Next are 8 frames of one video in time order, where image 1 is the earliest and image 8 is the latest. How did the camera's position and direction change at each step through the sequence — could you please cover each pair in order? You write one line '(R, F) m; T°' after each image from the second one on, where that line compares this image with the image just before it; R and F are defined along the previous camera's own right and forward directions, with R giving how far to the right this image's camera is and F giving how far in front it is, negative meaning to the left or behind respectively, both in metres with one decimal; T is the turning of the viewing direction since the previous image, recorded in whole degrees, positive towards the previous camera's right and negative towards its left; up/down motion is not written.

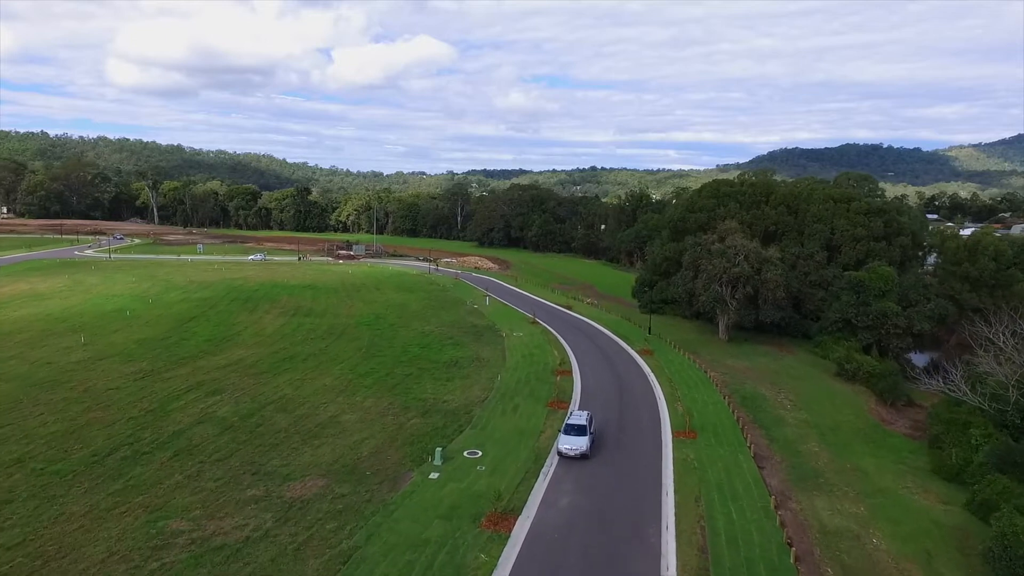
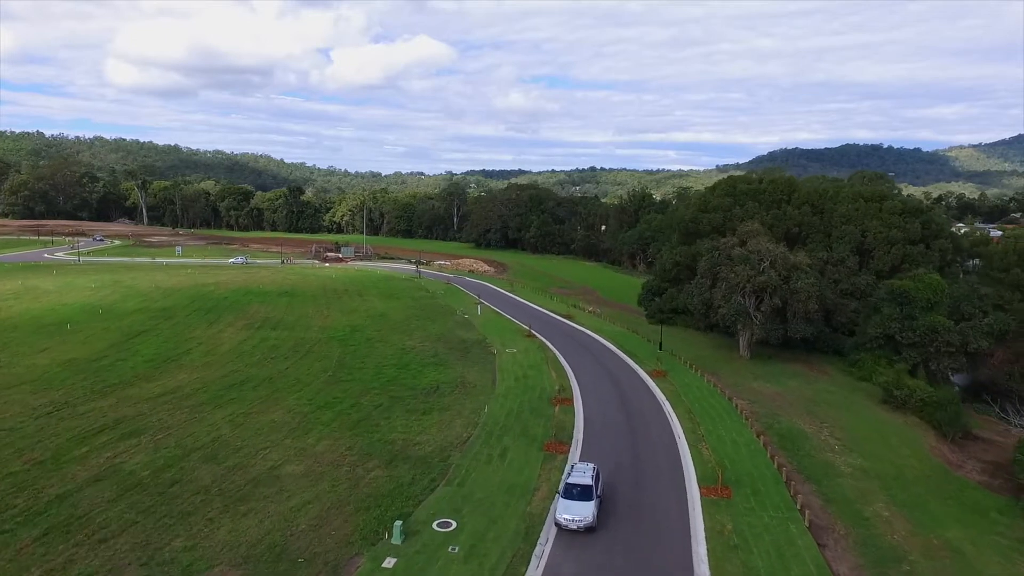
(+0.5, +5.9) m; 0°
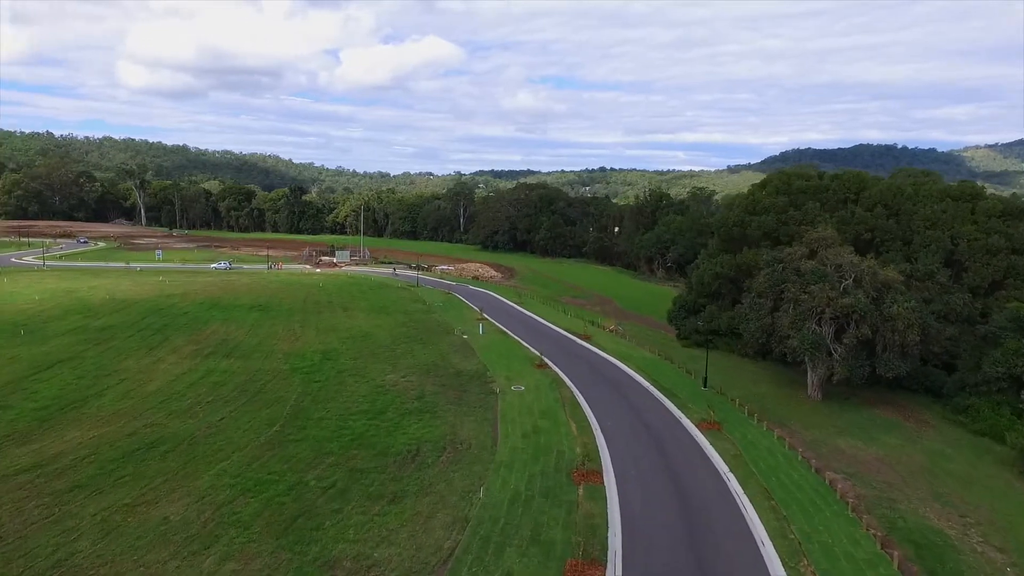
(+0.1, +8.9) m; -1°
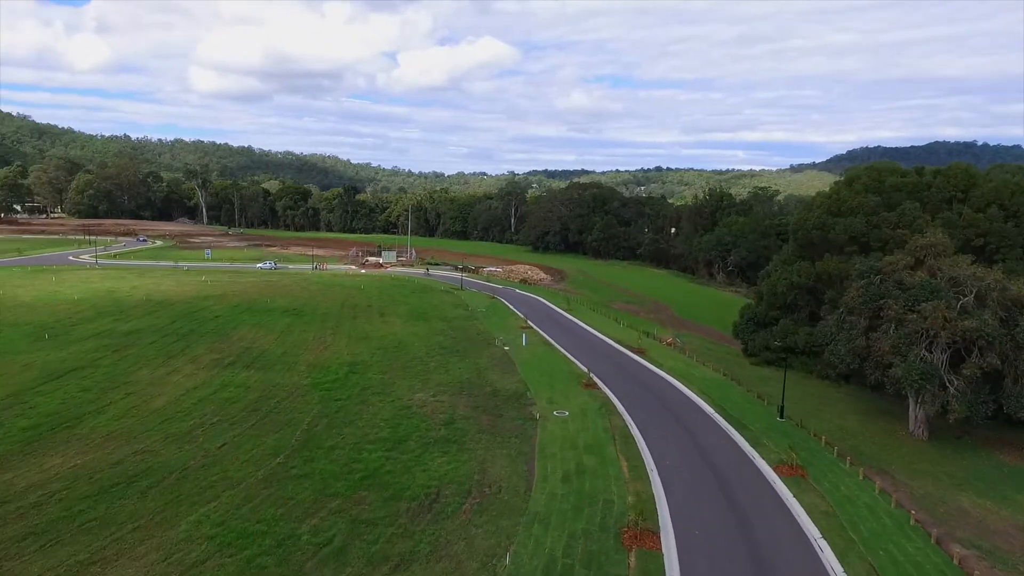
(+0.4, +4.2) m; -5°
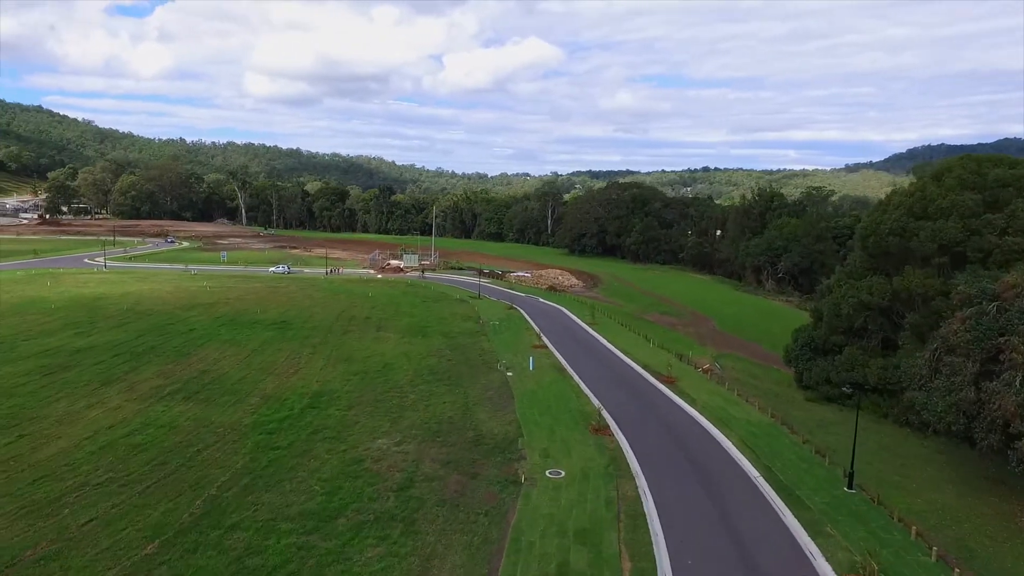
(+2.3, +6.8) m; -4°
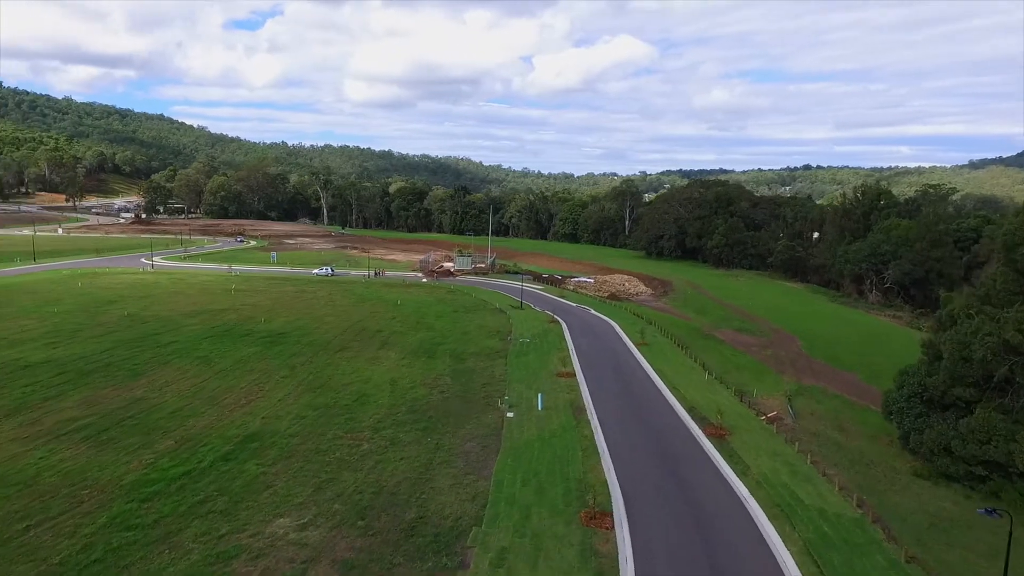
(+3.9, +8.1) m; -8°
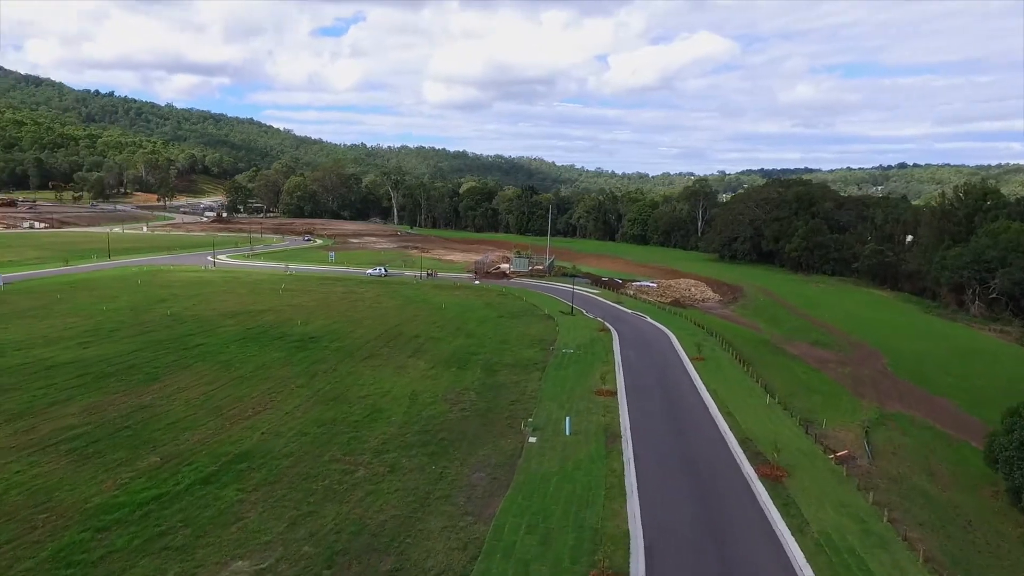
(+2.0, +3.3) m; -7°
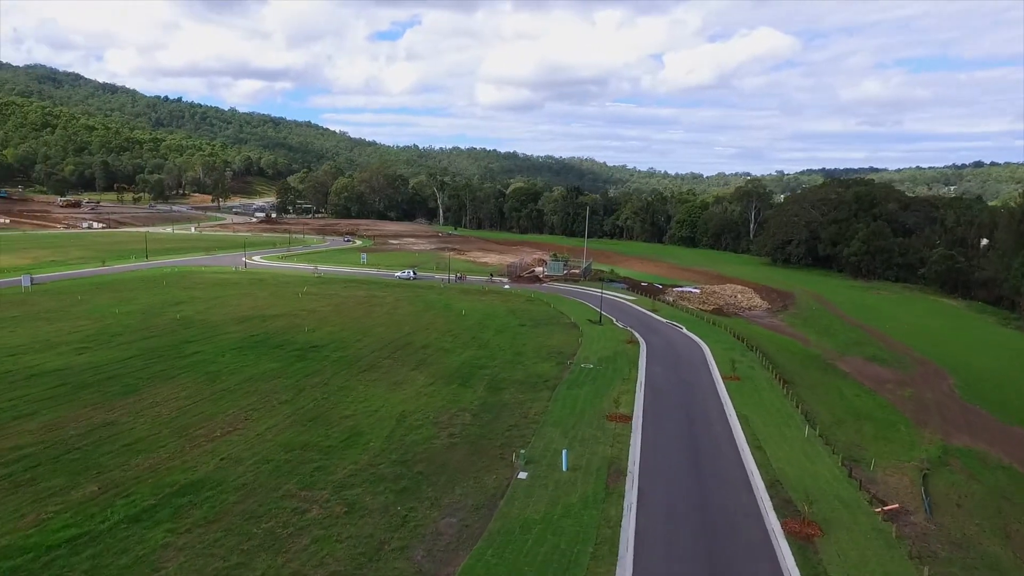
(+2.3, +3.3) m; -5°
